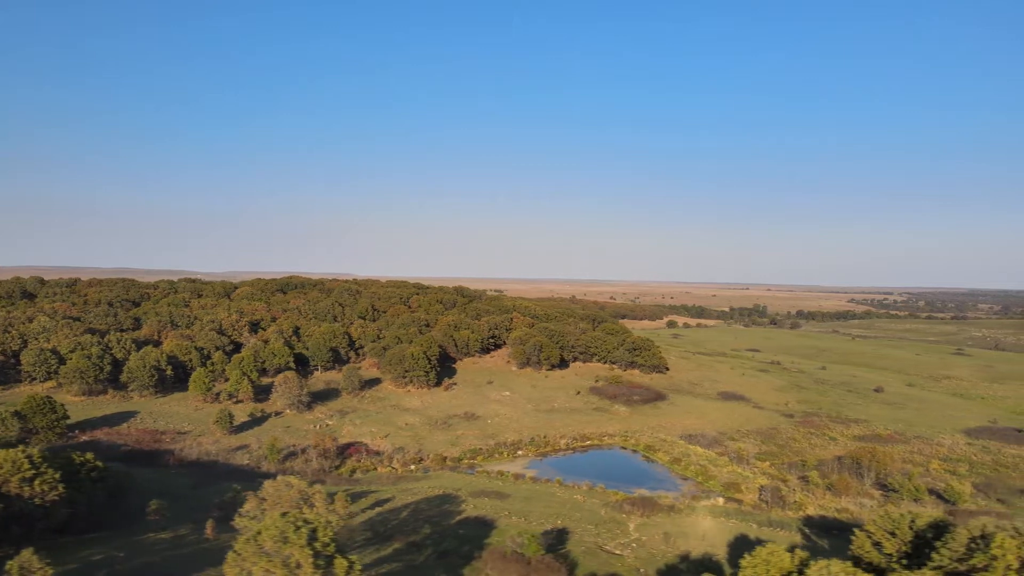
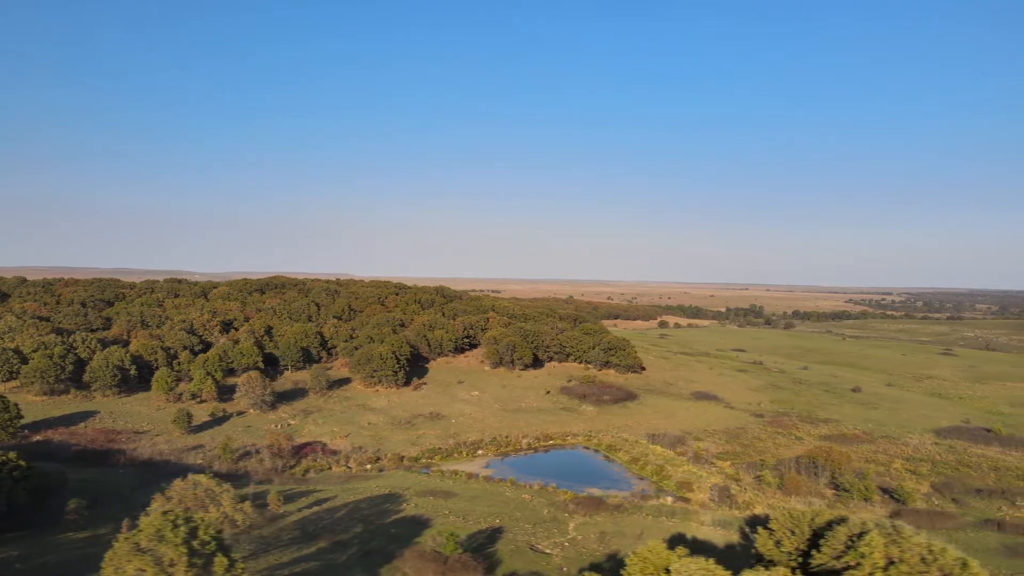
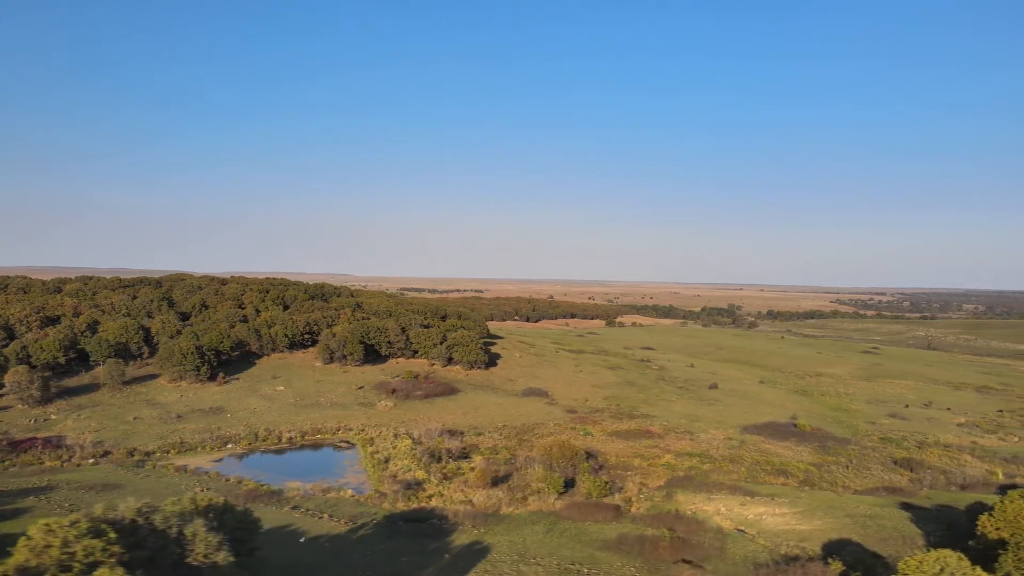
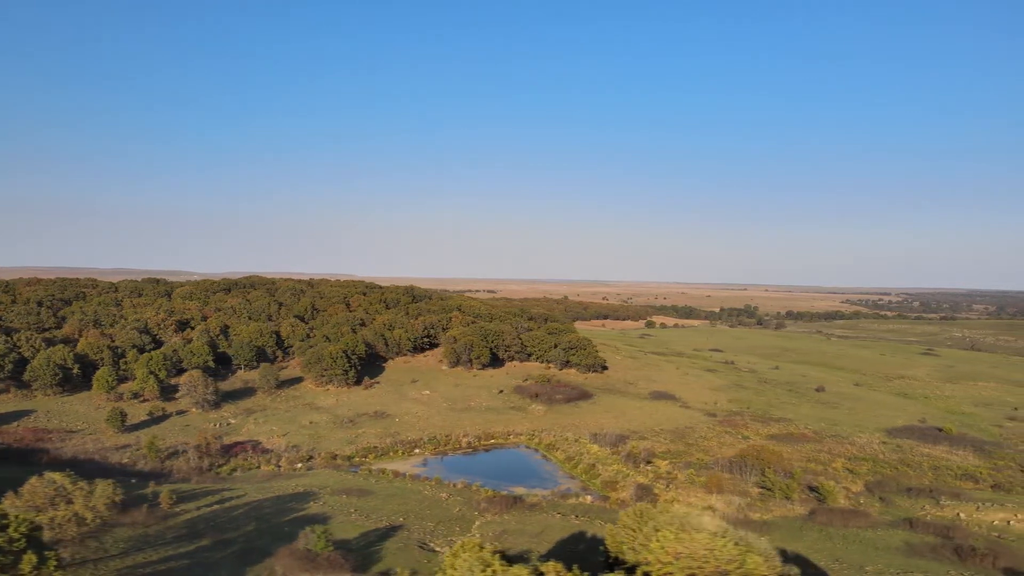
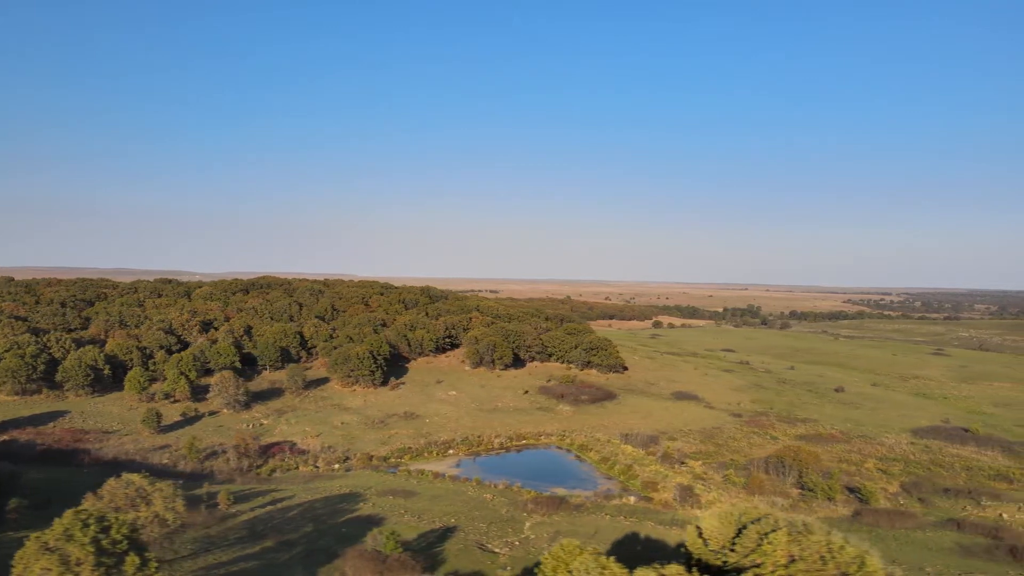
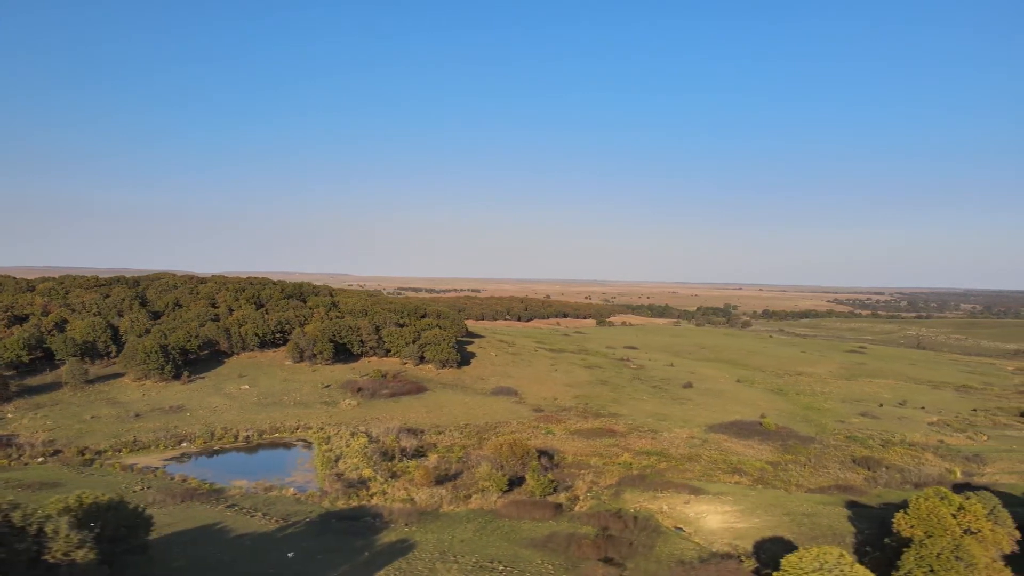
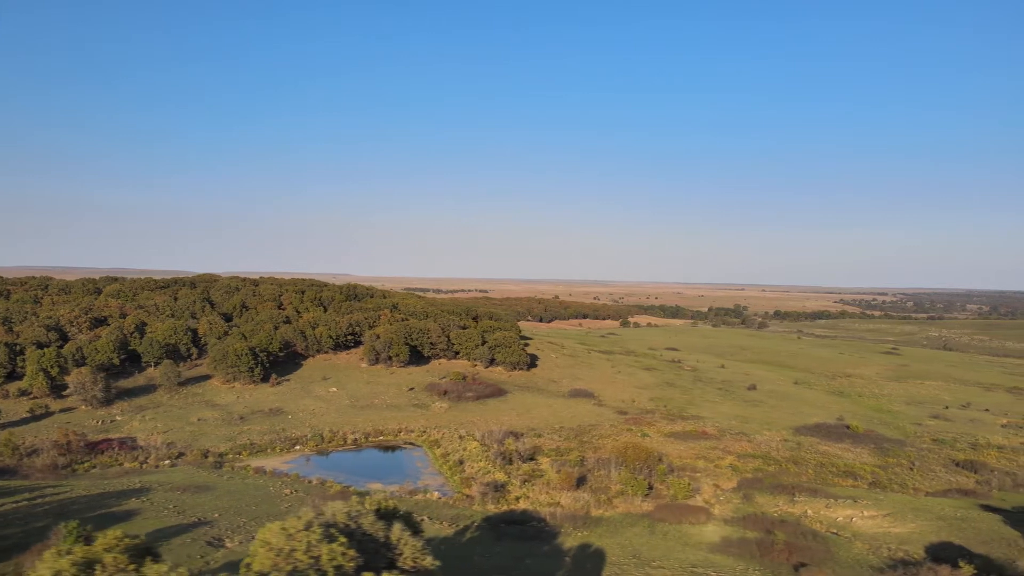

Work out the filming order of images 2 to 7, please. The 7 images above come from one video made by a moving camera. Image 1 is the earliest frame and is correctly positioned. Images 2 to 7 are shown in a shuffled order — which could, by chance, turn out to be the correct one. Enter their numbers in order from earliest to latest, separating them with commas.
2, 5, 4, 7, 3, 6
